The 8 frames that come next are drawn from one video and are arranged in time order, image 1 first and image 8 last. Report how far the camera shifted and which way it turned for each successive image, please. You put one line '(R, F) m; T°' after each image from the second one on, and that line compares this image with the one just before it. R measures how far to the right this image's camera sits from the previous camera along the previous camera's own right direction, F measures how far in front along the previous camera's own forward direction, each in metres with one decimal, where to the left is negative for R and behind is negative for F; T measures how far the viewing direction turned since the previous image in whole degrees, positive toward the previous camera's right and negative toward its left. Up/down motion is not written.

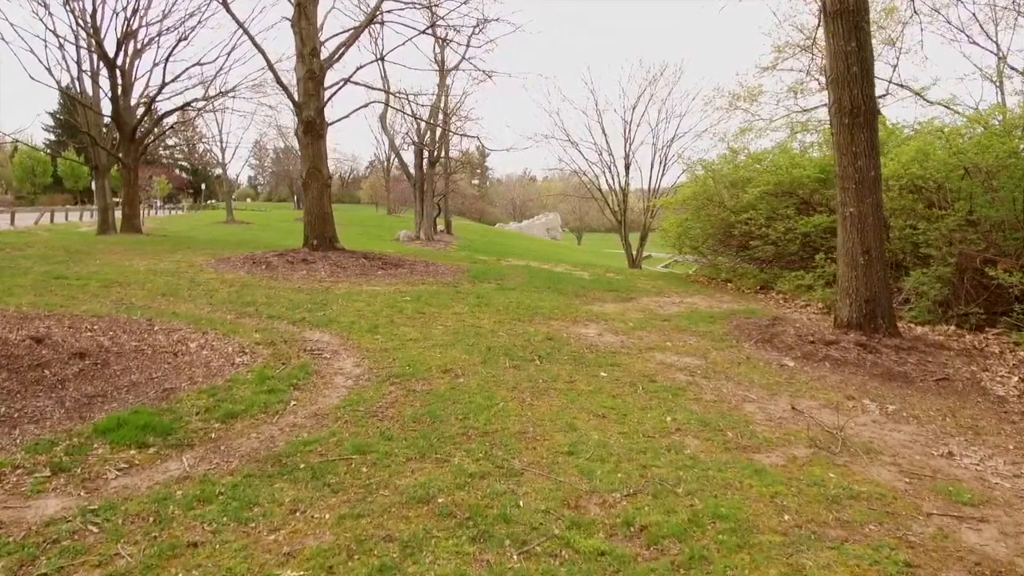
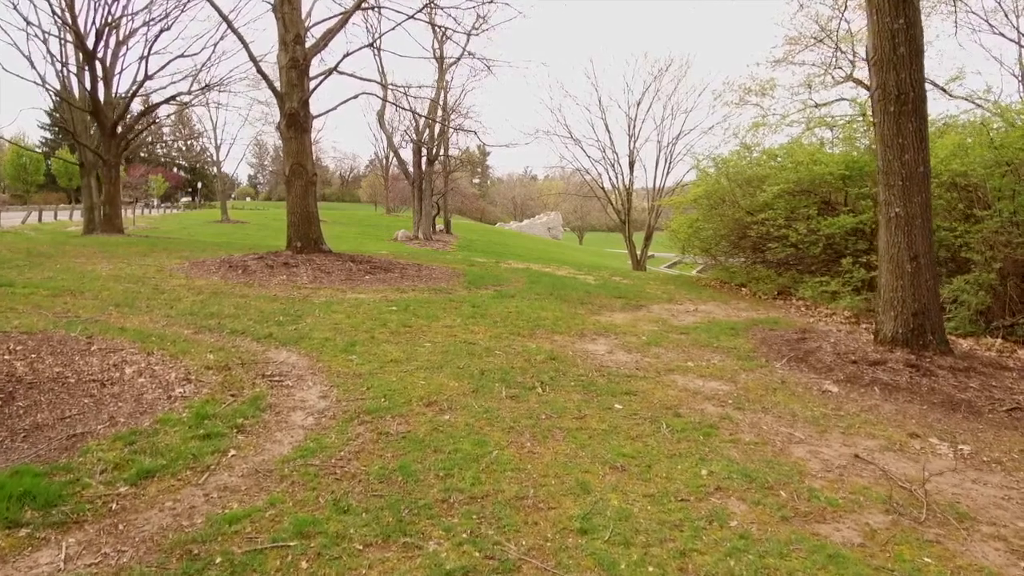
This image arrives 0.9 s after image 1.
(0.0, +1.0) m; 0°
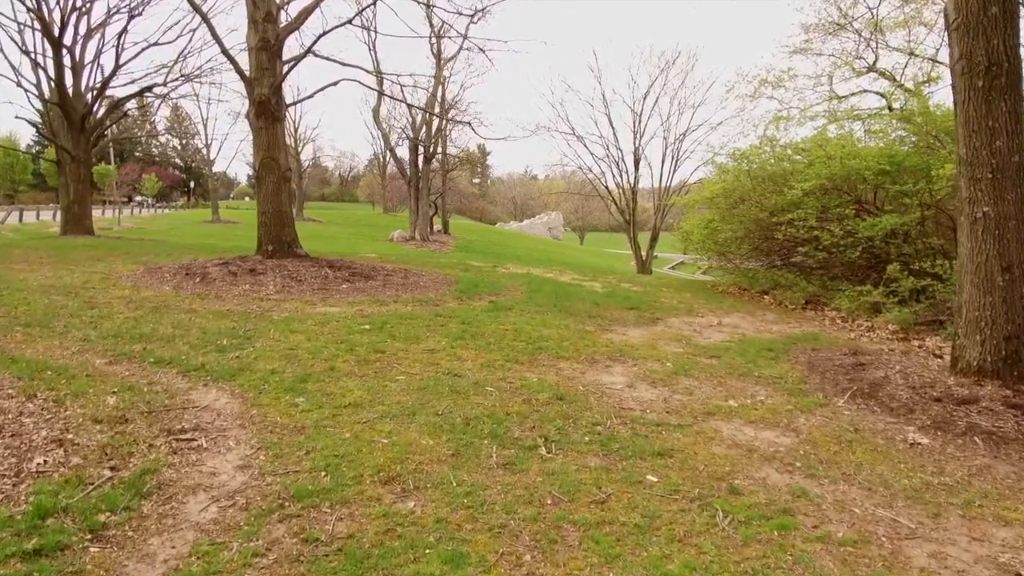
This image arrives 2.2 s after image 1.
(0.0, +1.4) m; 0°
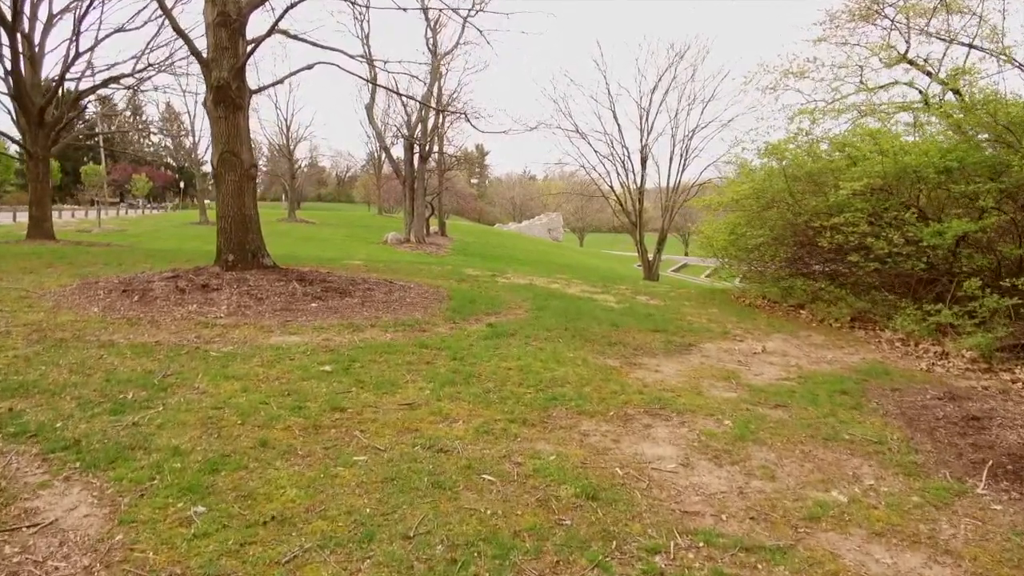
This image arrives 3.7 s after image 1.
(-0.1, +1.6) m; 0°
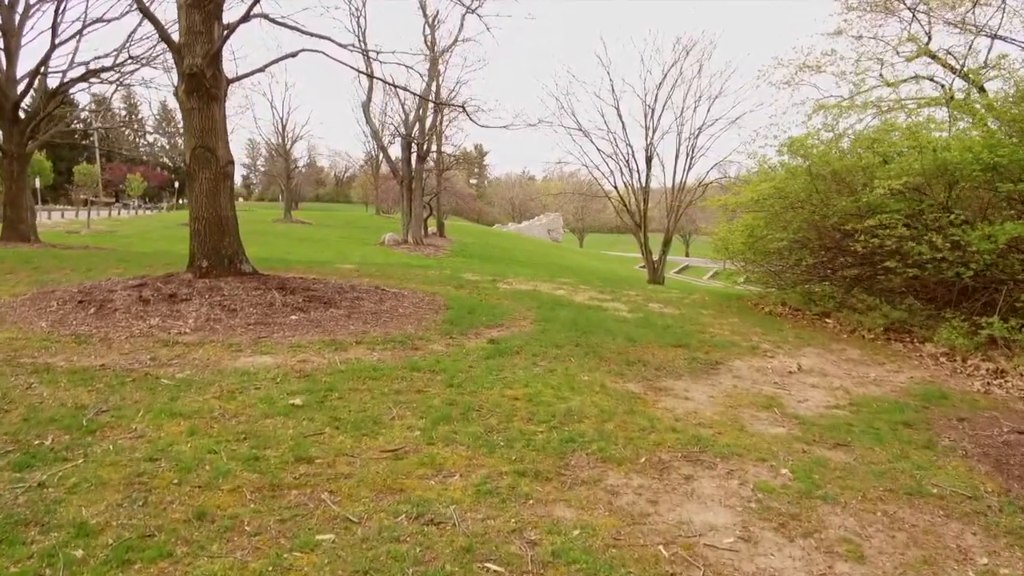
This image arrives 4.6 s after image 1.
(-0.1, +0.9) m; 0°
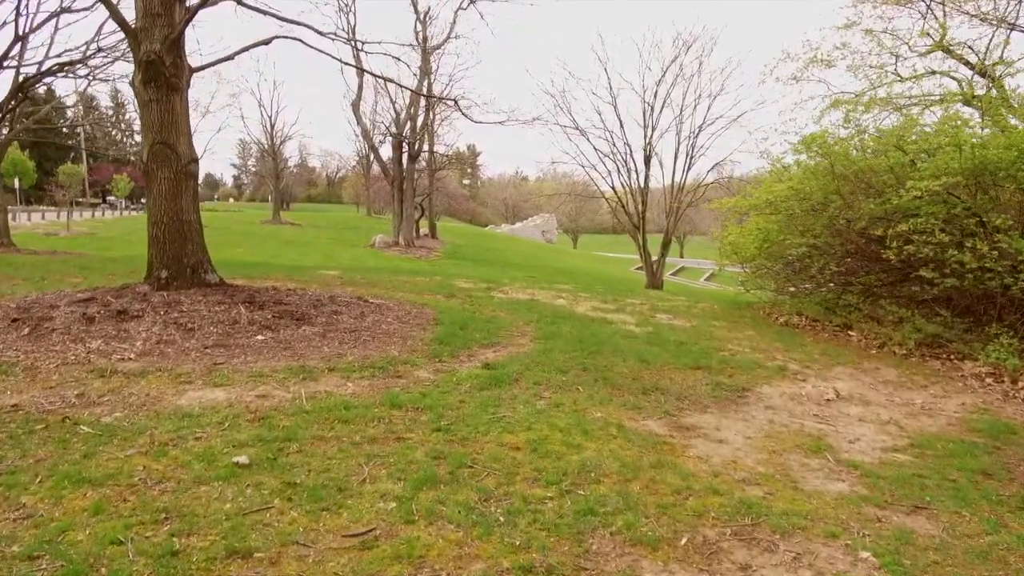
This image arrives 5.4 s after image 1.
(0.0, +0.9) m; +1°
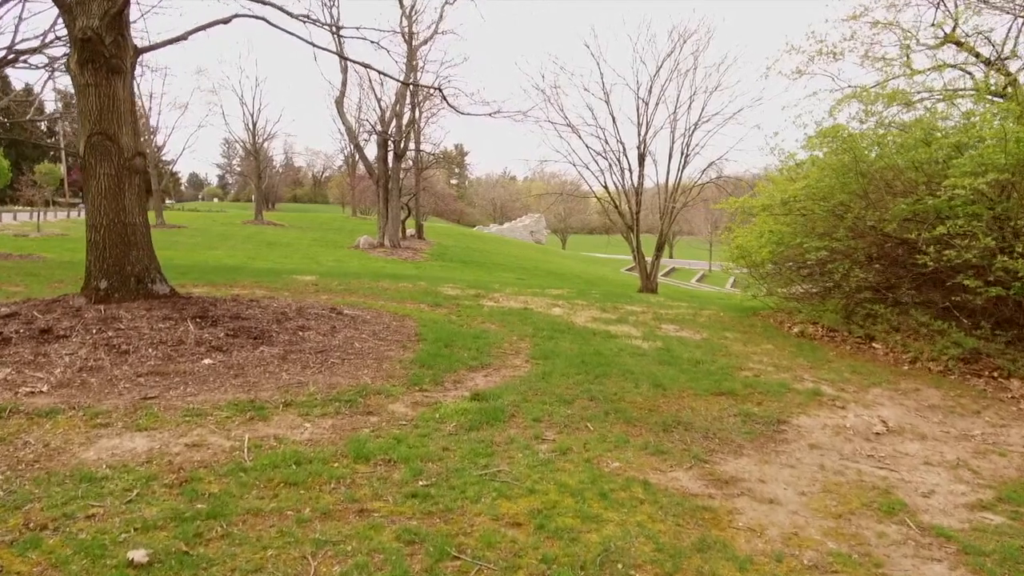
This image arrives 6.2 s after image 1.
(0.0, +1.0) m; +1°
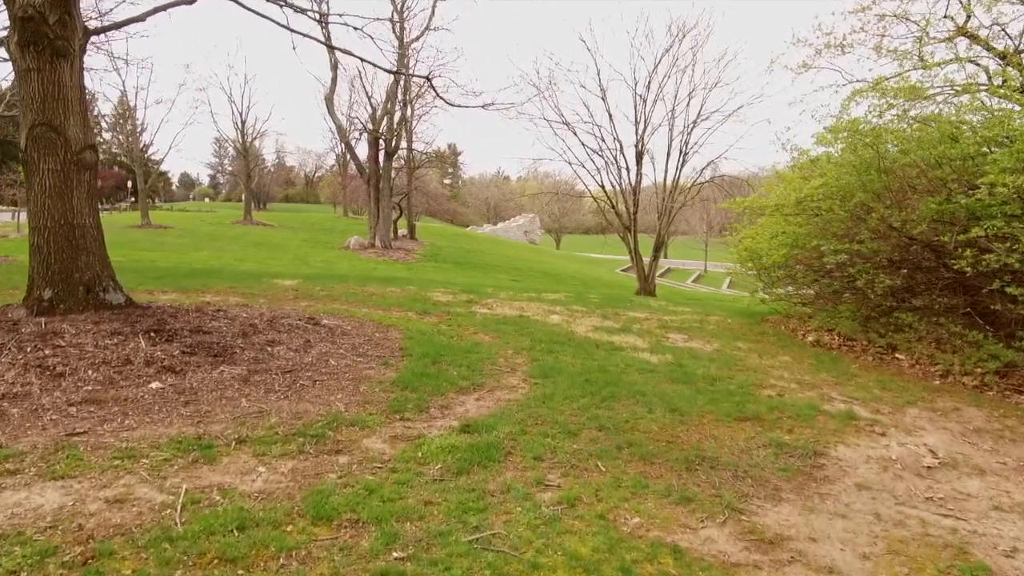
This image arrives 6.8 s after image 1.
(0.0, +0.7) m; 0°
